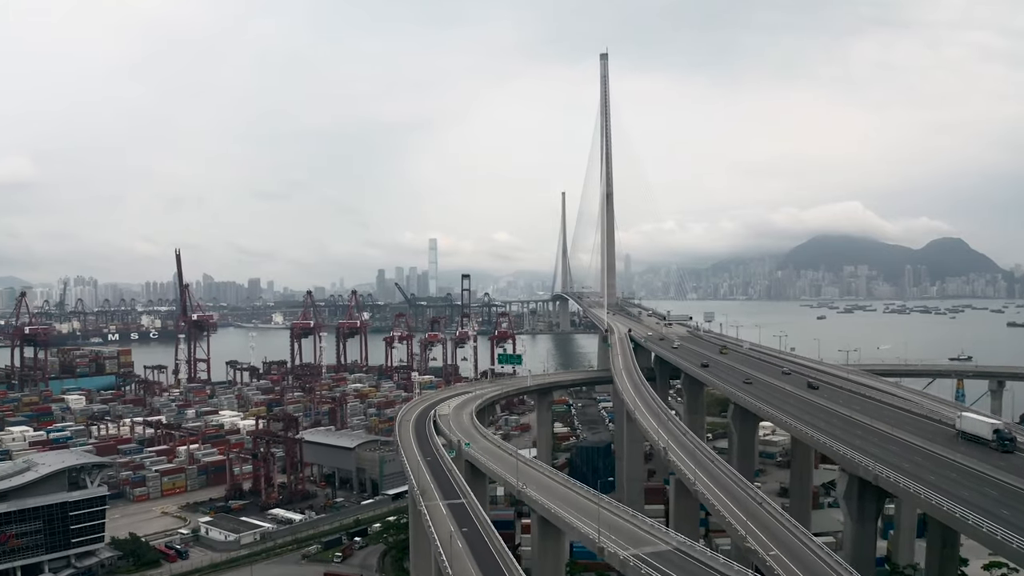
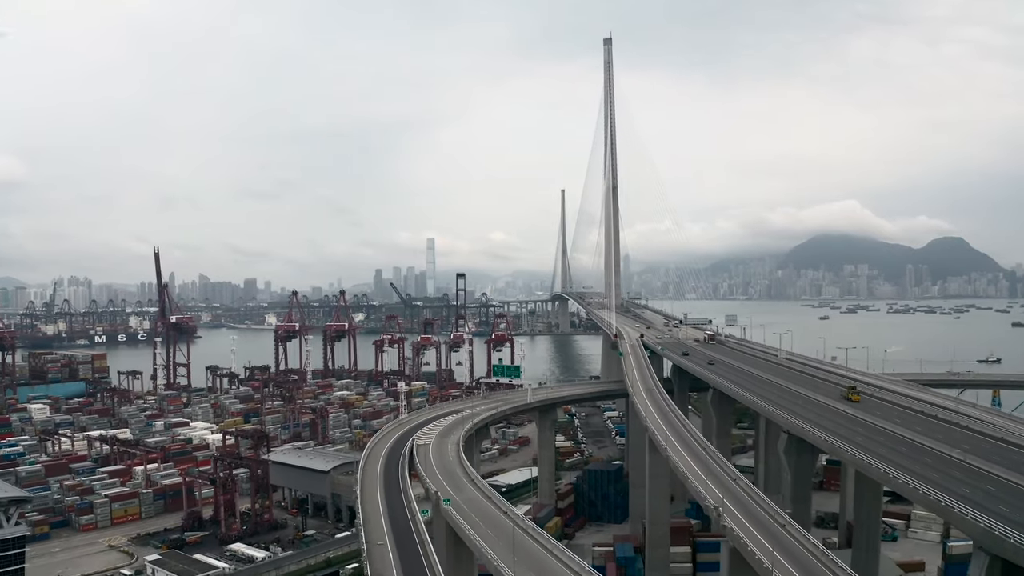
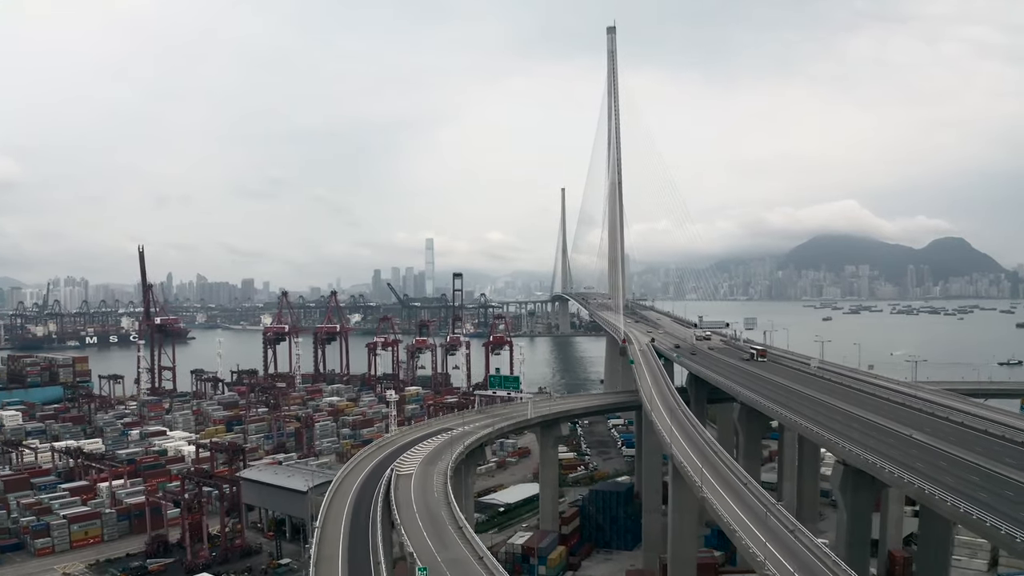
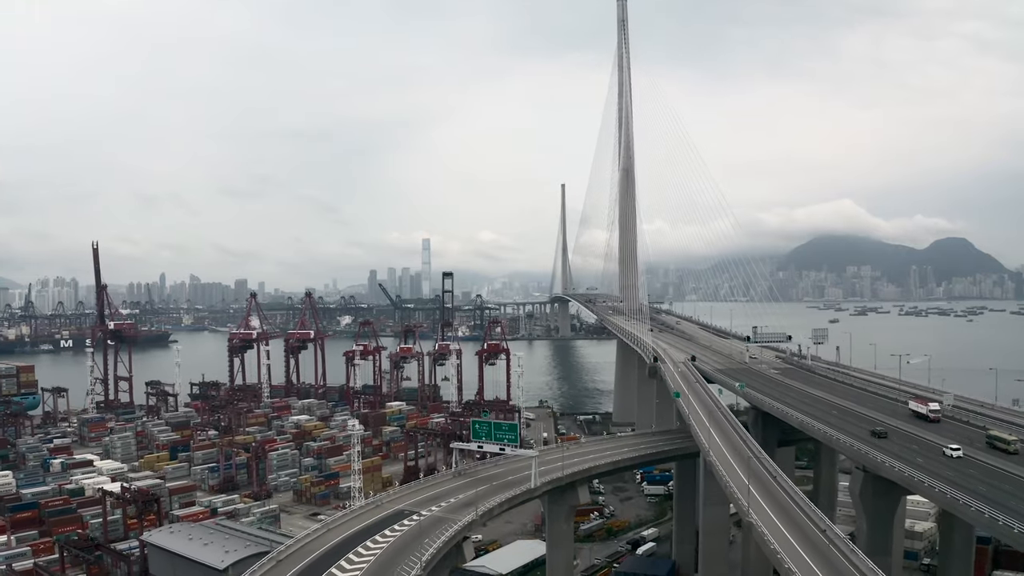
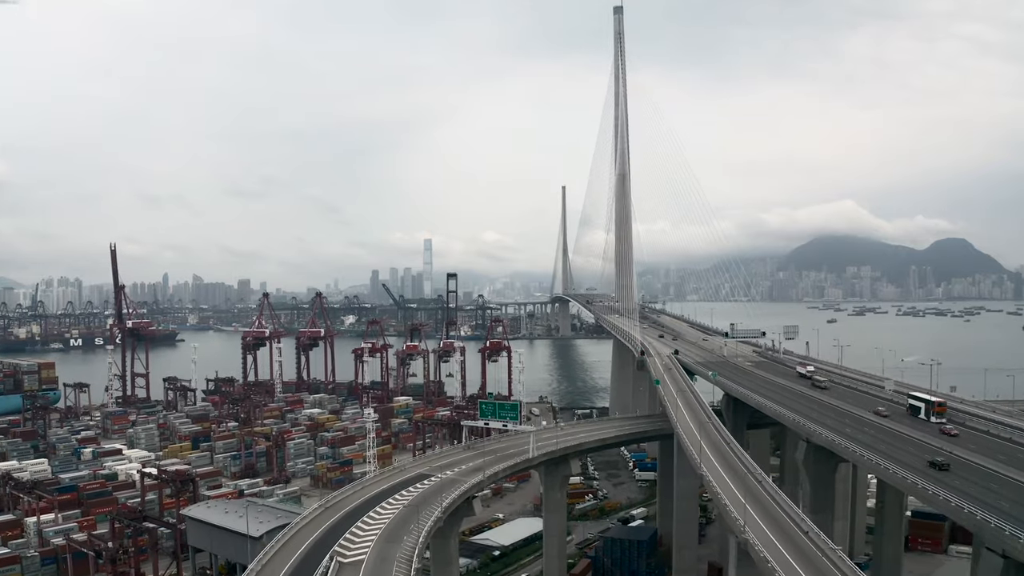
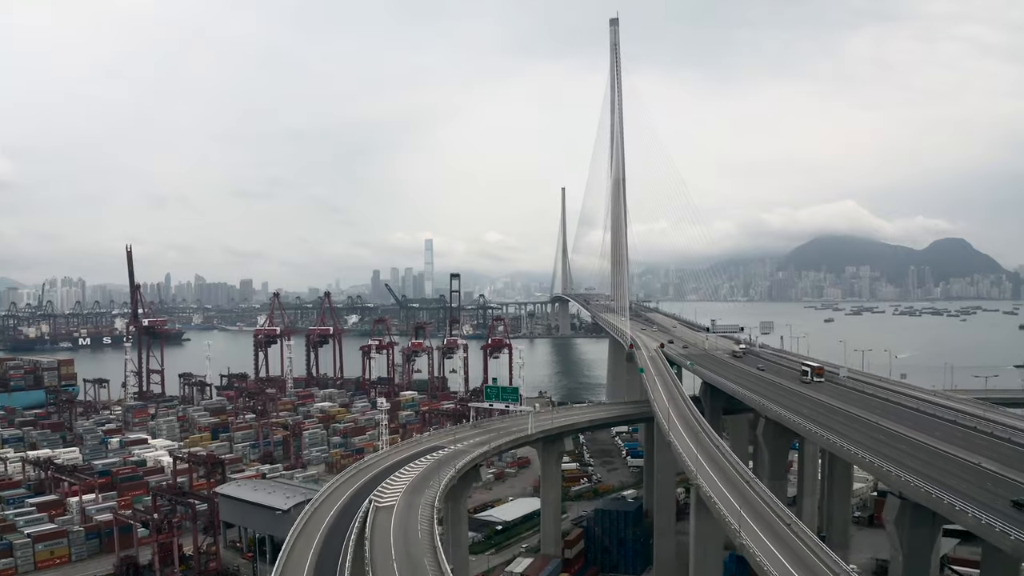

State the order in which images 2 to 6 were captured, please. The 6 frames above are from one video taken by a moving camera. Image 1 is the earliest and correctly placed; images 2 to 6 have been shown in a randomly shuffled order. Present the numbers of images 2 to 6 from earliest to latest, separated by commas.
2, 3, 6, 5, 4
